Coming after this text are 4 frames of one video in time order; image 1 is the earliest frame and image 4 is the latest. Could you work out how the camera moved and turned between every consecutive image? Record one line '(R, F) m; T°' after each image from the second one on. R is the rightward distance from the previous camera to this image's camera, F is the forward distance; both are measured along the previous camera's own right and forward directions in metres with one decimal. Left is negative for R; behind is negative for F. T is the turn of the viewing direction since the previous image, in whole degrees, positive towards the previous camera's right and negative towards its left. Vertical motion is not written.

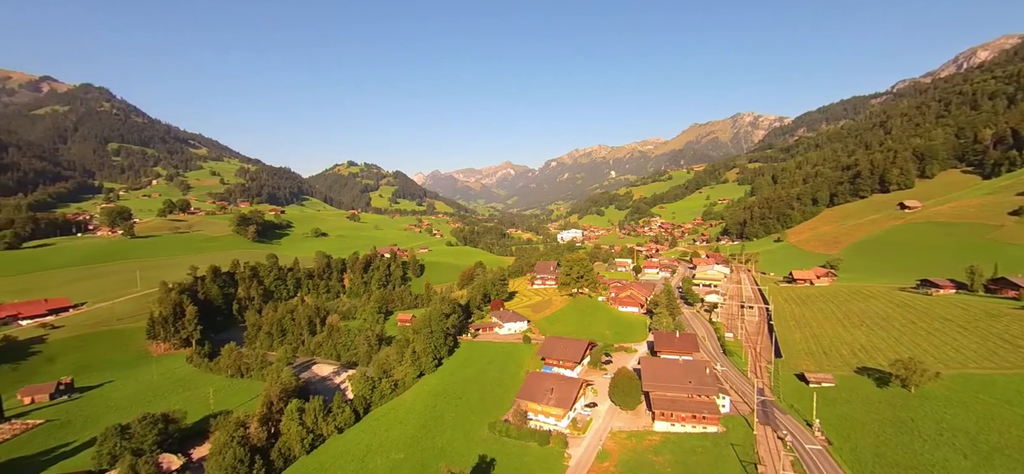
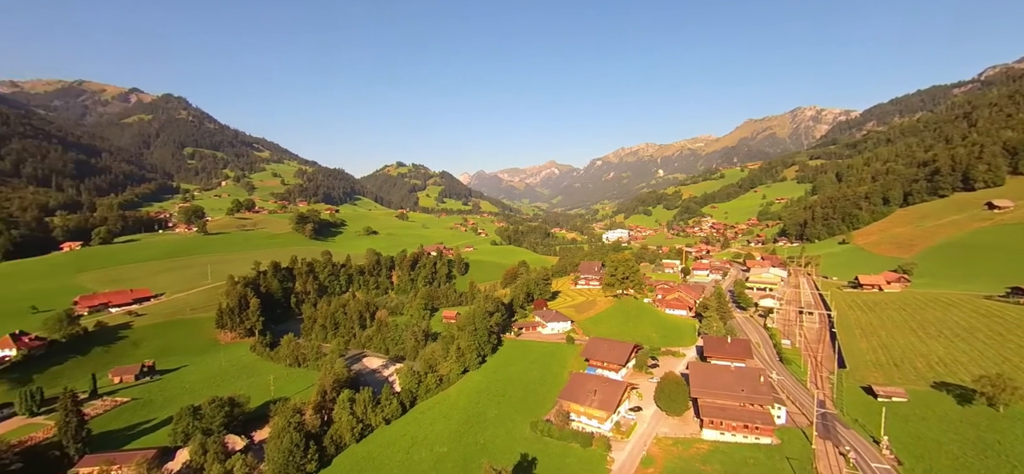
(+0.5, -0.1) m; -6°
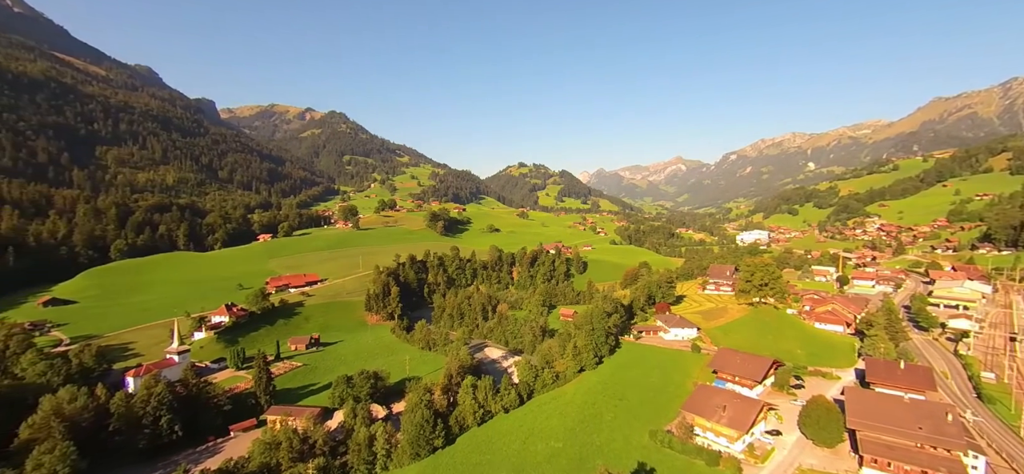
(+1.5, -0.2) m; -16°
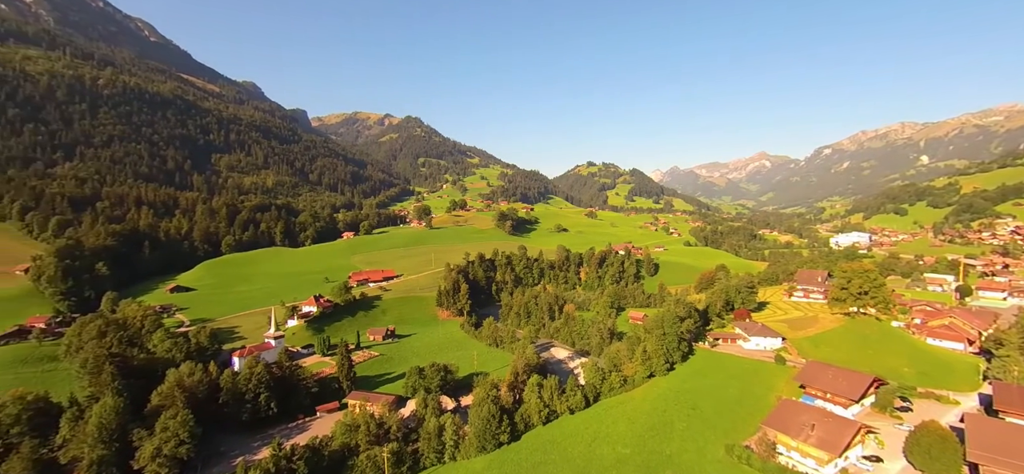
(+0.9, -0.1) m; -9°
